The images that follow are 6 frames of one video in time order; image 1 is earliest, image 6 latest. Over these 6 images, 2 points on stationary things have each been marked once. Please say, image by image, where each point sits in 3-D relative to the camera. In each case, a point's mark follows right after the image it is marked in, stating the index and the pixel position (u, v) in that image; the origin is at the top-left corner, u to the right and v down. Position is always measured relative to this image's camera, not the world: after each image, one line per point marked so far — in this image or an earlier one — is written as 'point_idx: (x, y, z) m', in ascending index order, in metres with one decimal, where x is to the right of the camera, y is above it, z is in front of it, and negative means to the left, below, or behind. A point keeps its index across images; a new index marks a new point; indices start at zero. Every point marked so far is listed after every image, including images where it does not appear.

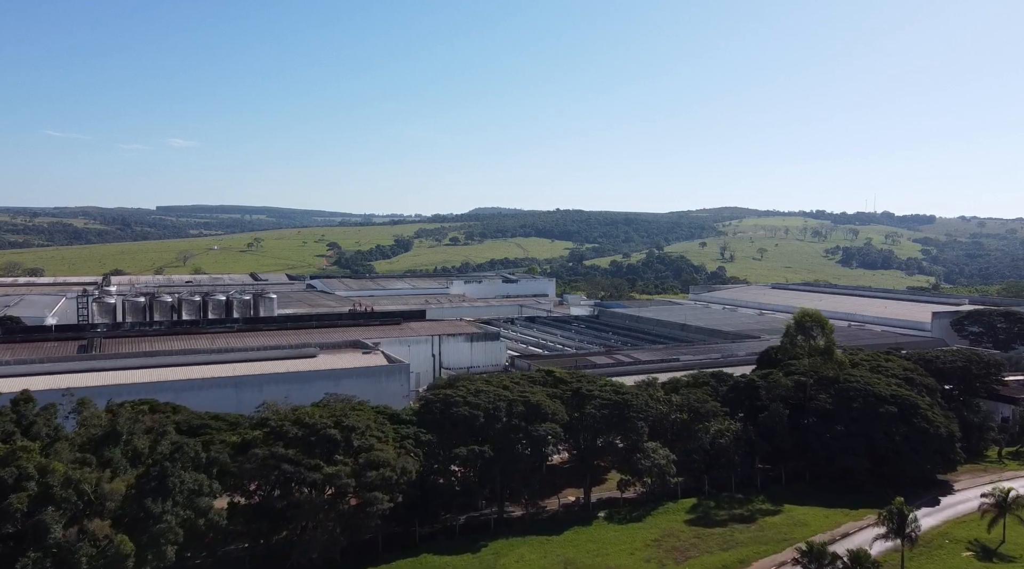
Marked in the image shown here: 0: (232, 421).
0: (-6.1, -3.0, +16.5) m
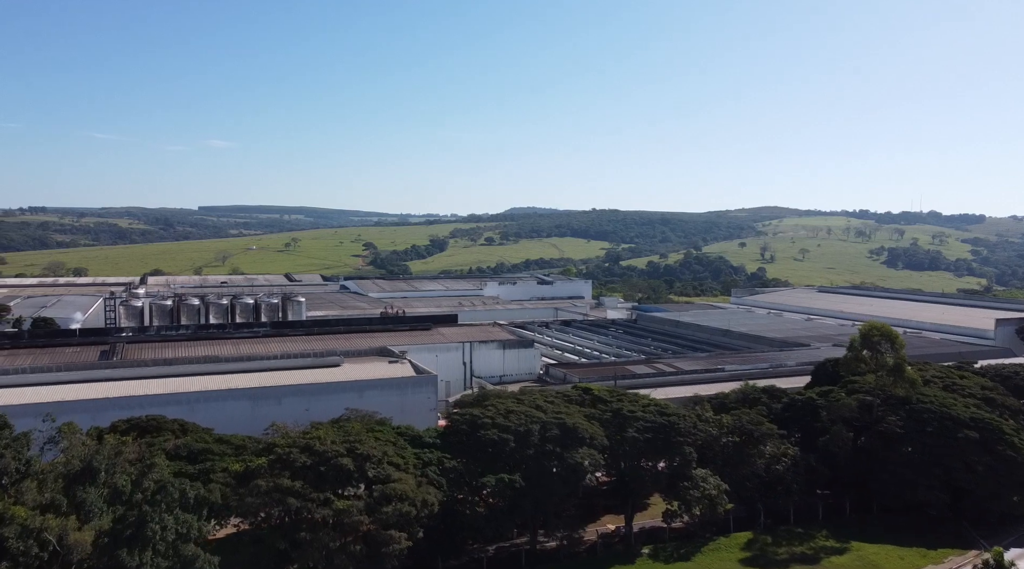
0: (-5.4, -3.2, +15.2) m
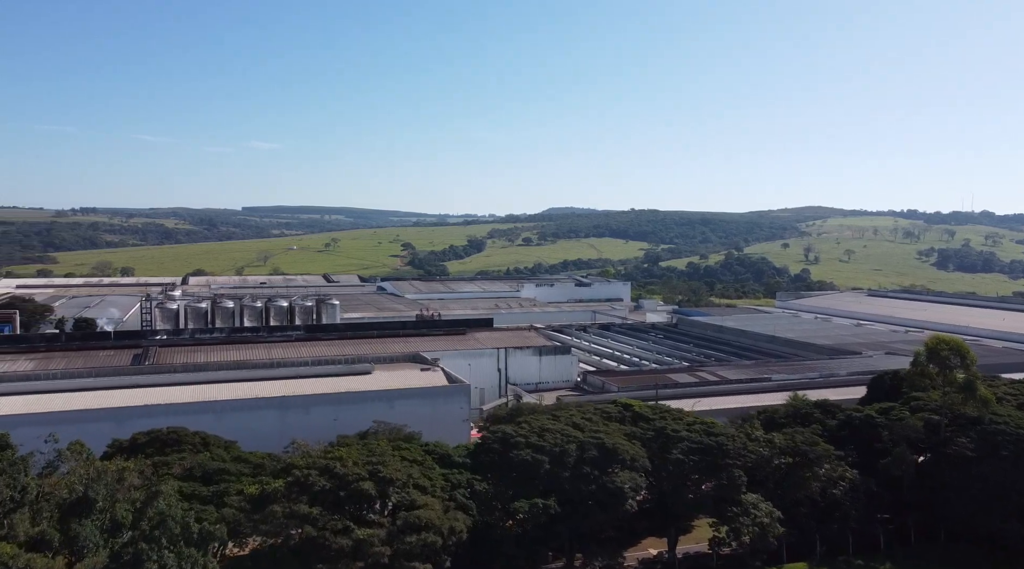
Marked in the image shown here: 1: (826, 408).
0: (-4.8, -3.4, +14.4) m
1: (+7.9, -3.1, +19.5) m
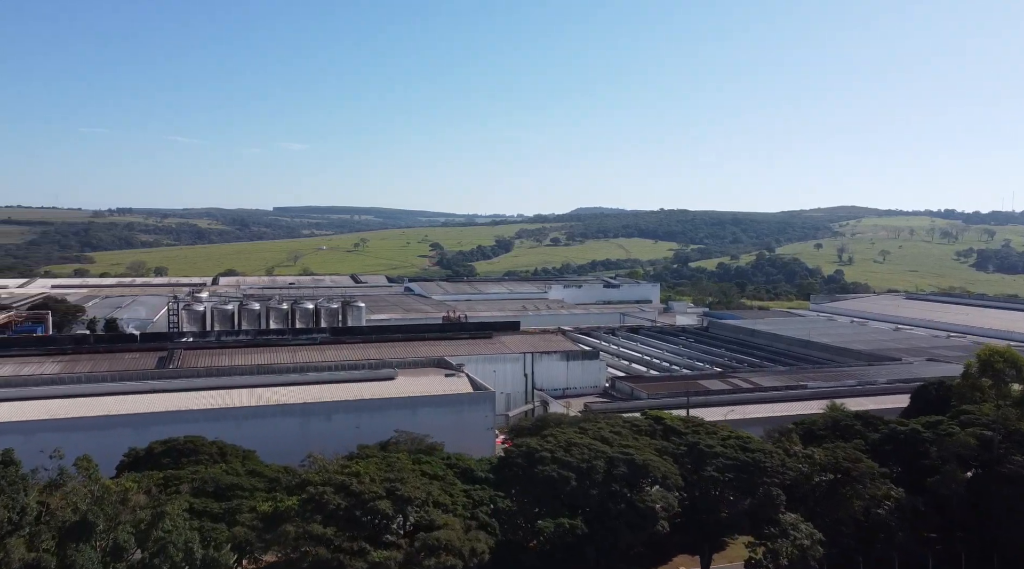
0: (-4.3, -3.5, +13.9) m
1: (+8.5, -3.2, +18.6) m
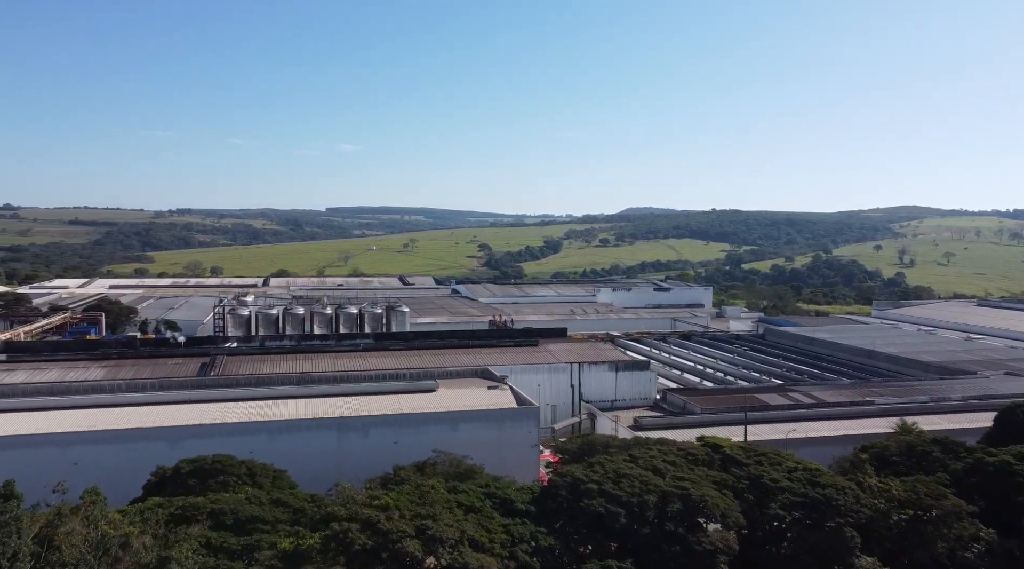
0: (-3.6, -3.7, +13.0) m
1: (+9.5, -3.5, +16.9) m
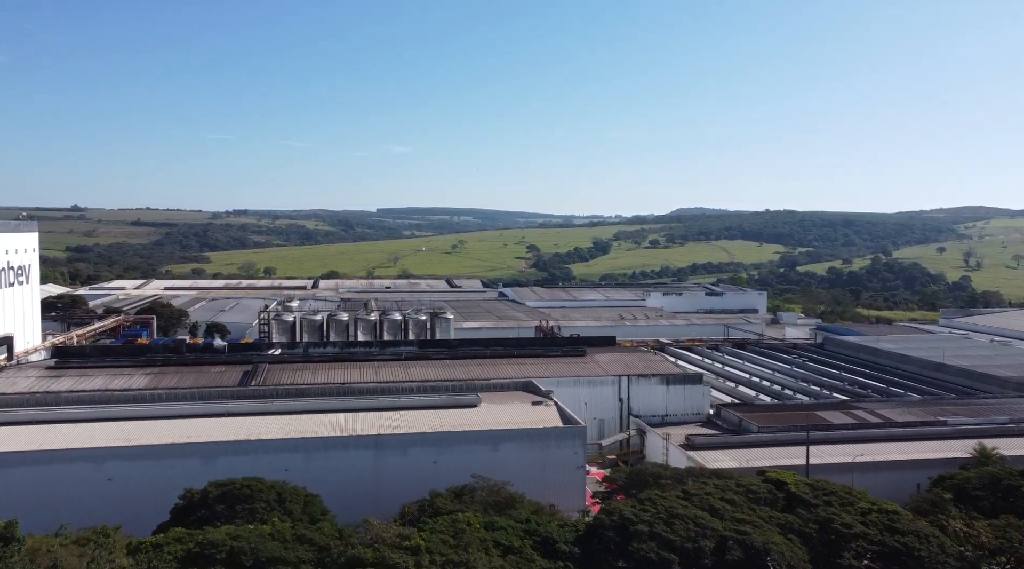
0: (-3.0, -4.0, +12.2) m
1: (+10.4, -3.9, +15.2) m
